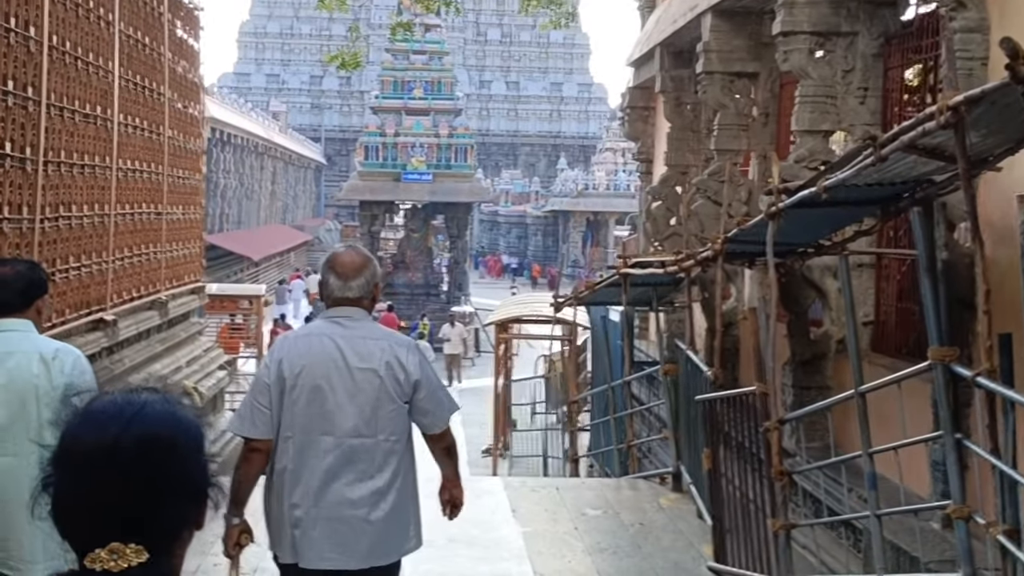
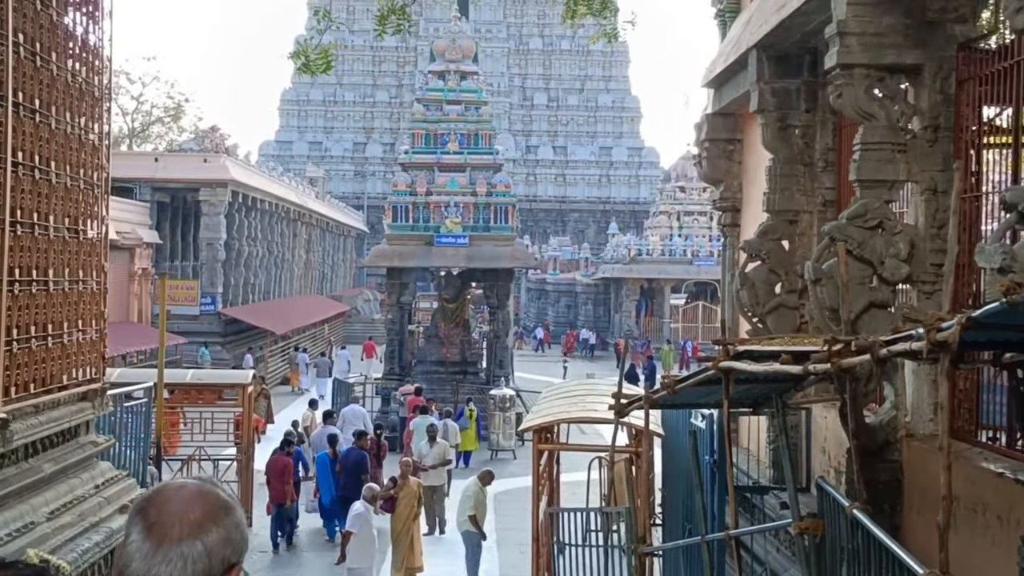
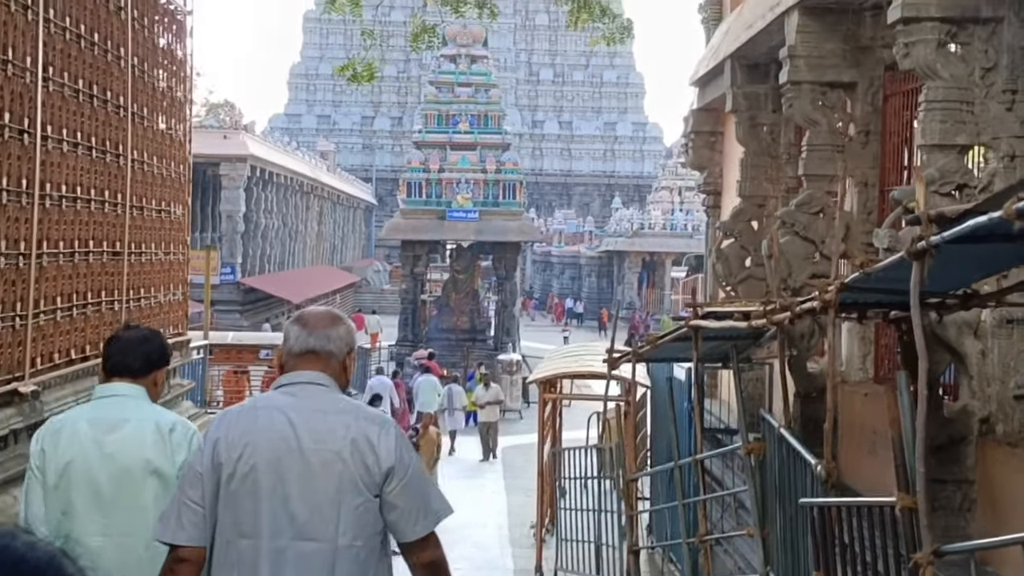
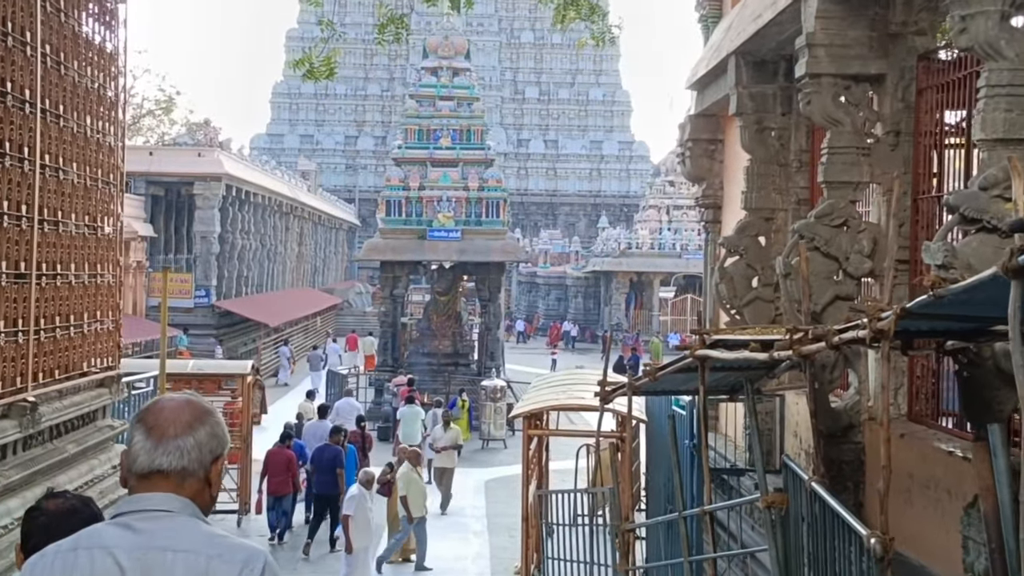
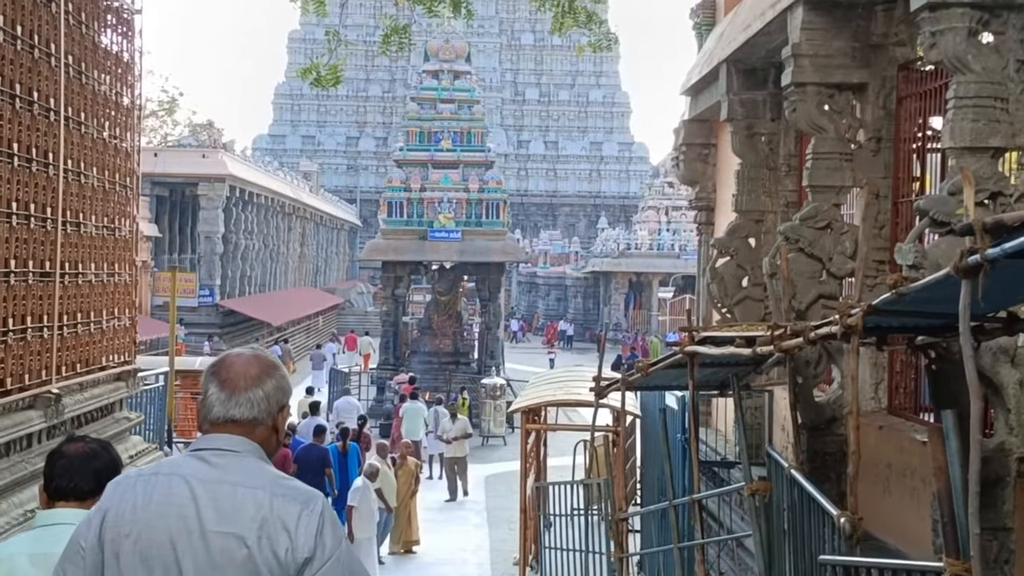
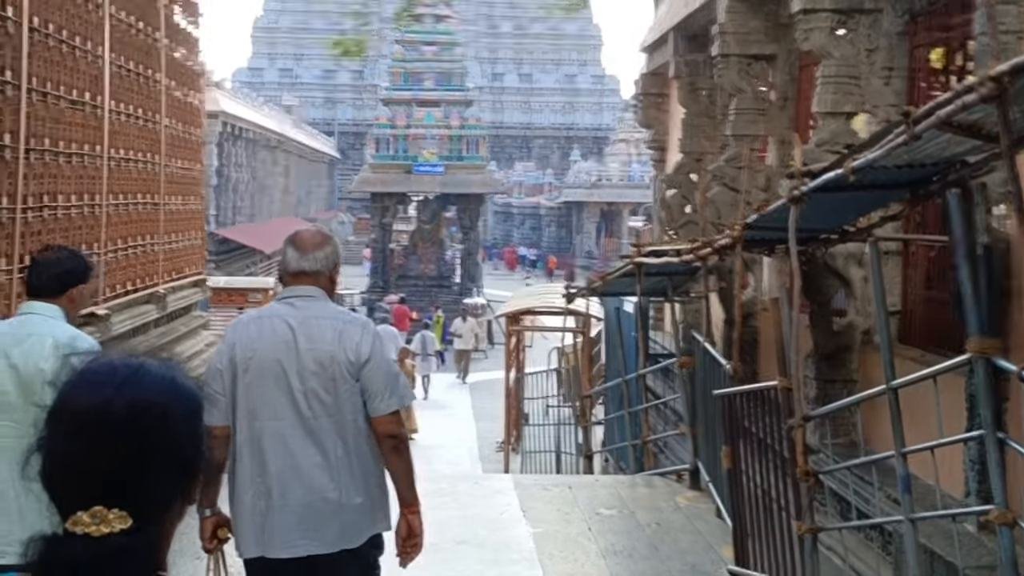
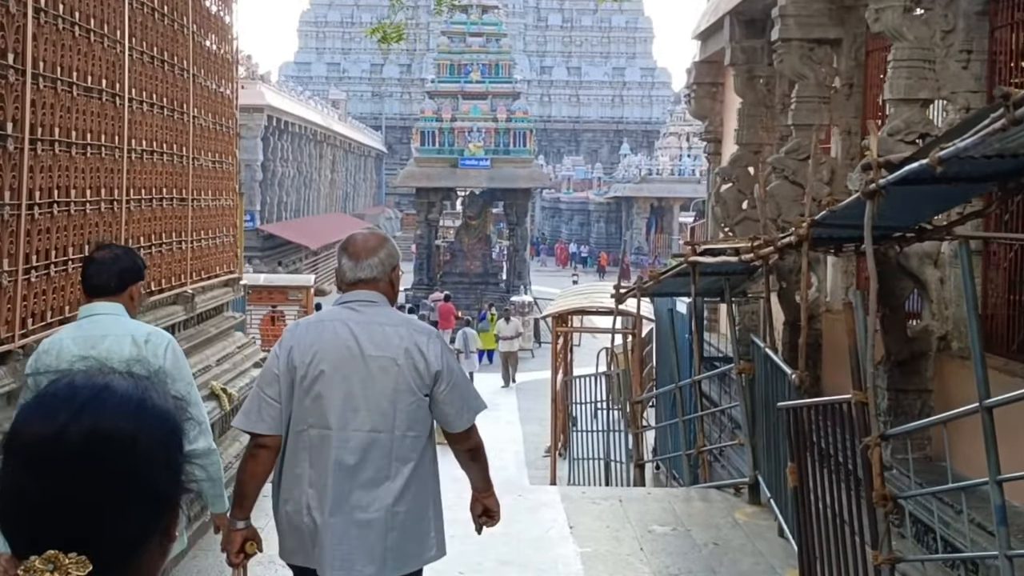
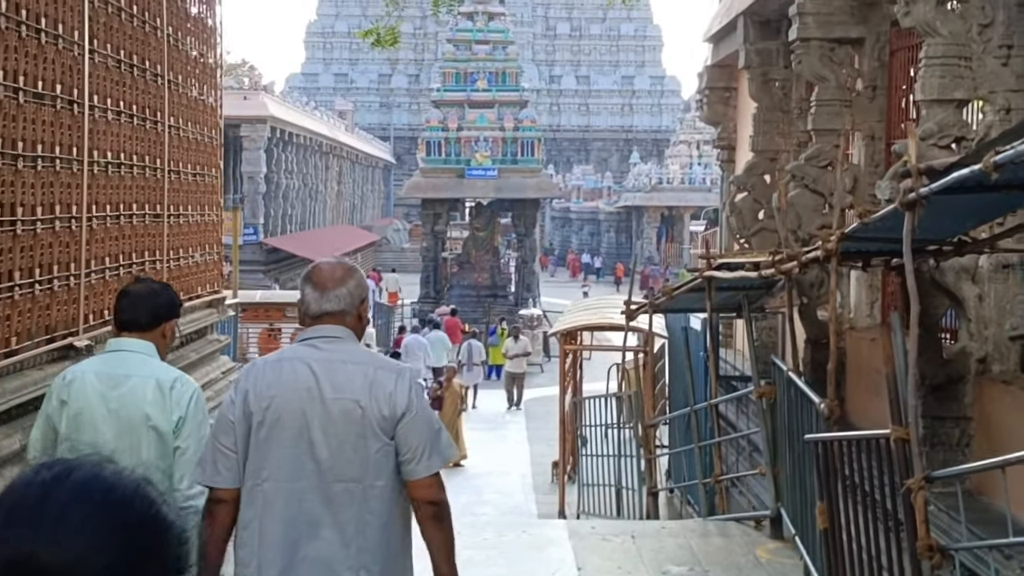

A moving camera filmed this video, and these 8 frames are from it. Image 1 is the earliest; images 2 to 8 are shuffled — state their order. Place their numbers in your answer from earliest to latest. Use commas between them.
6, 7, 8, 3, 5, 4, 2
